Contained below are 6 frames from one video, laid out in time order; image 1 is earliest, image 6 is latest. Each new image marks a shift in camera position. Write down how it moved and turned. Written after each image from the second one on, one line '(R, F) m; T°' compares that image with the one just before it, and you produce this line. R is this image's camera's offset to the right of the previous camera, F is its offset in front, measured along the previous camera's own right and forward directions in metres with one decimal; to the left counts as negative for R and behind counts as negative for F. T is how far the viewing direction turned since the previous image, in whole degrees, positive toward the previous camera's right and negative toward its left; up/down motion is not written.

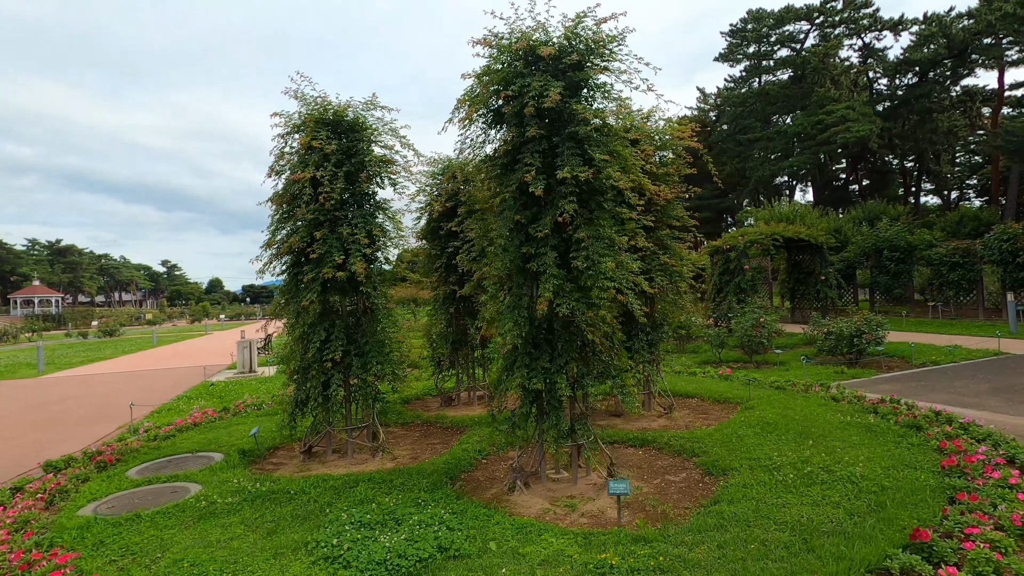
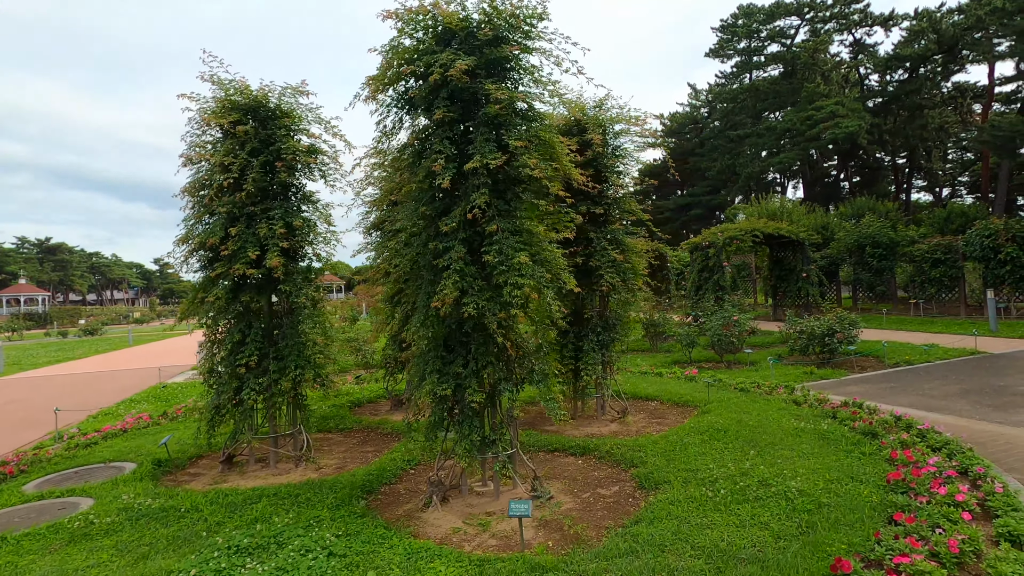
(+0.6, +0.4) m; 0°
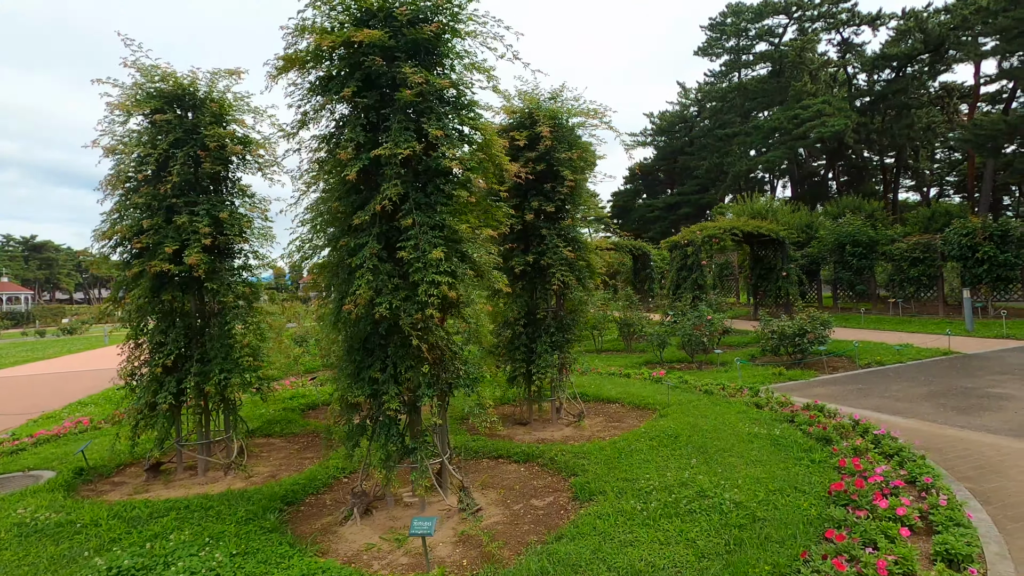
(+0.5, +0.2) m; +1°
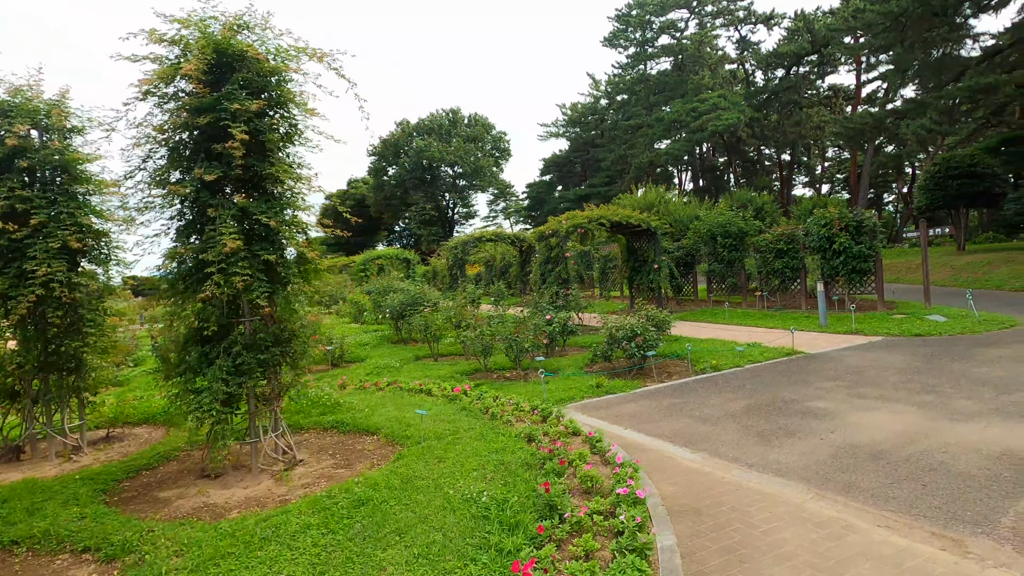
(+2.1, +1.5) m; +7°
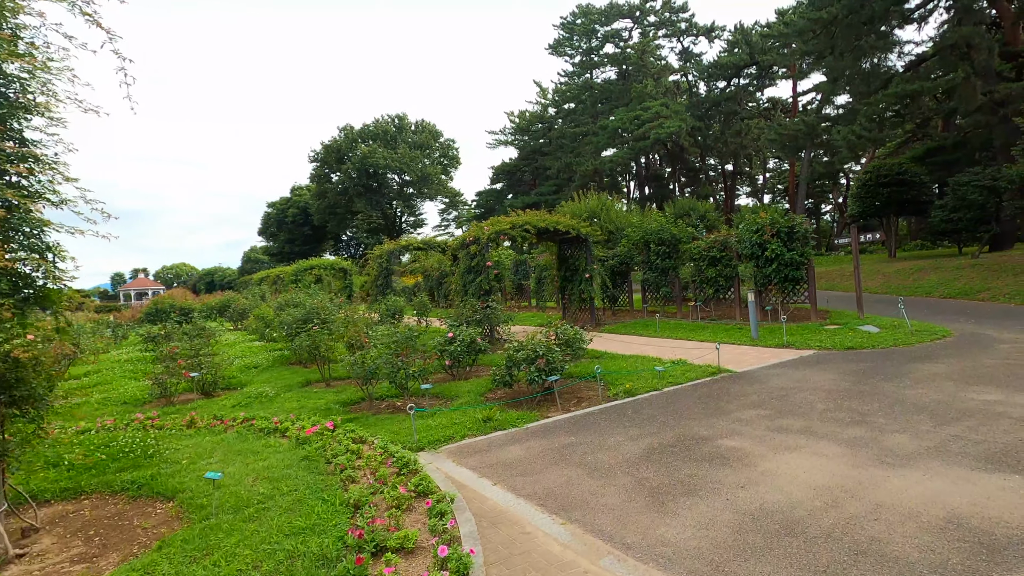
(+1.0, +1.1) m; +5°
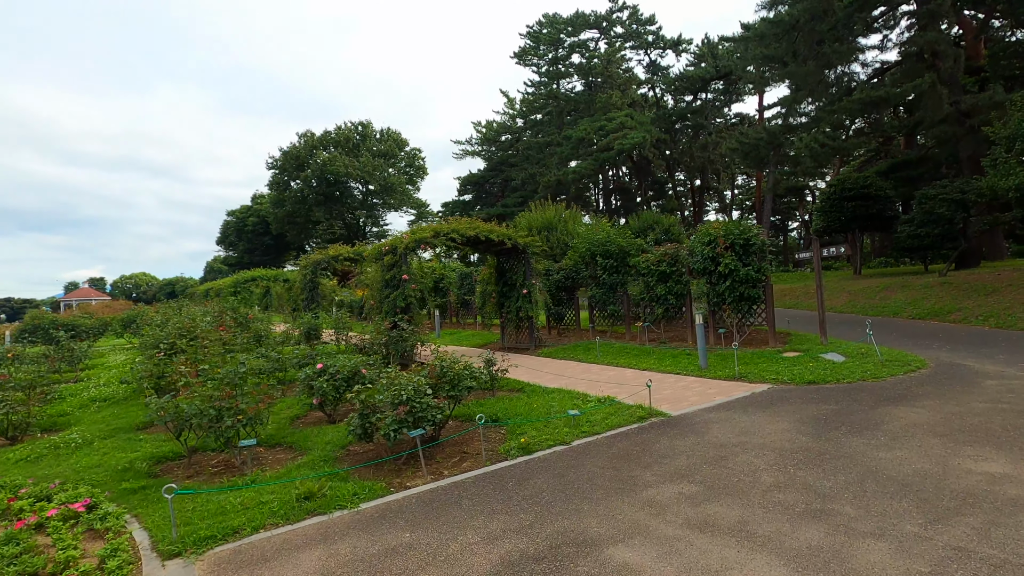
(+1.1, +1.6) m; +3°
